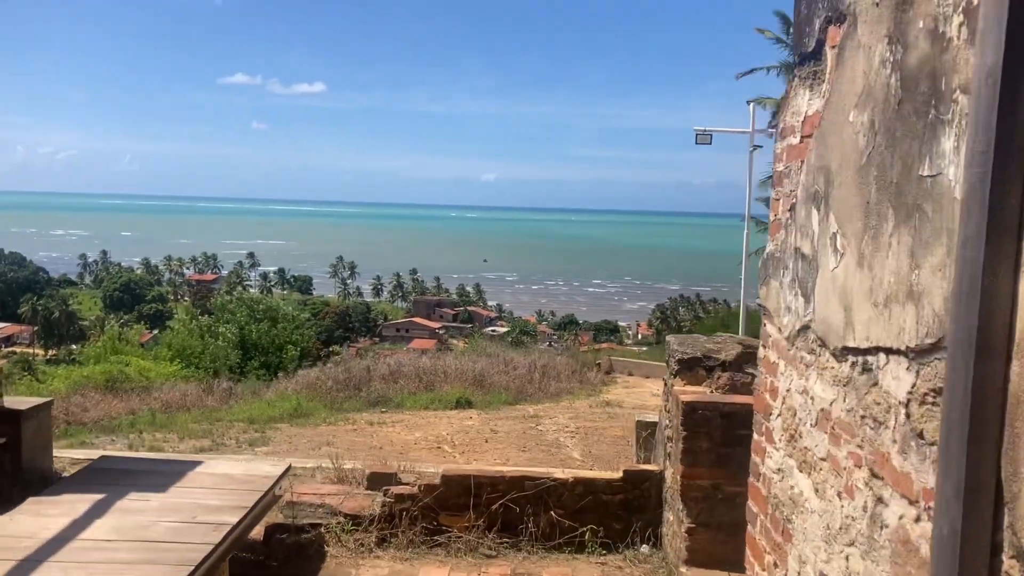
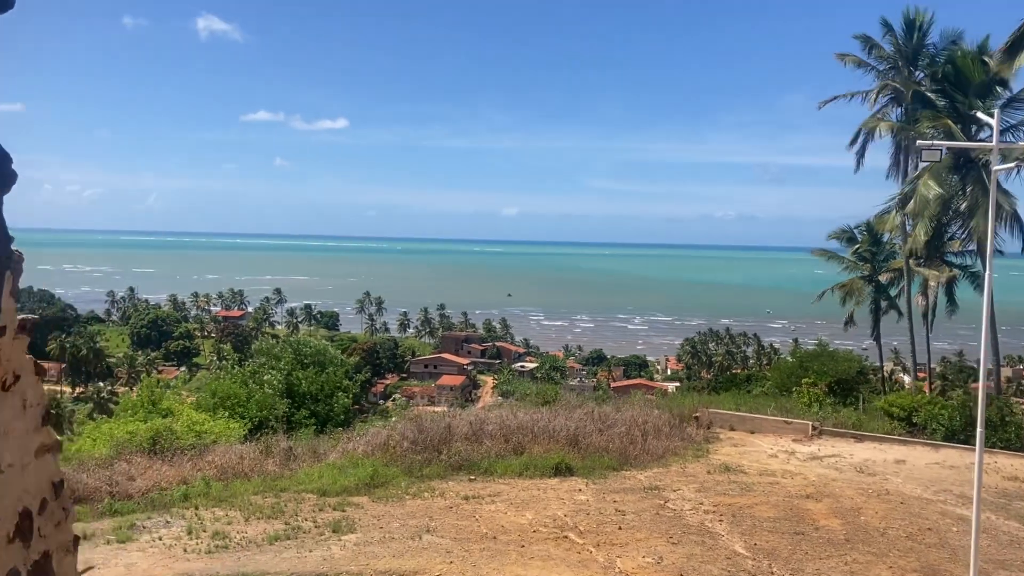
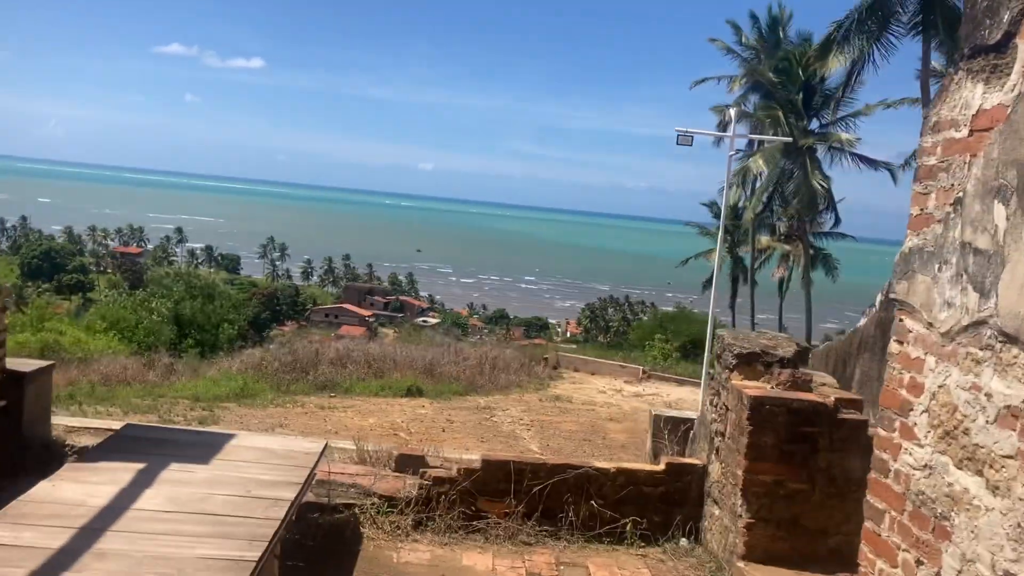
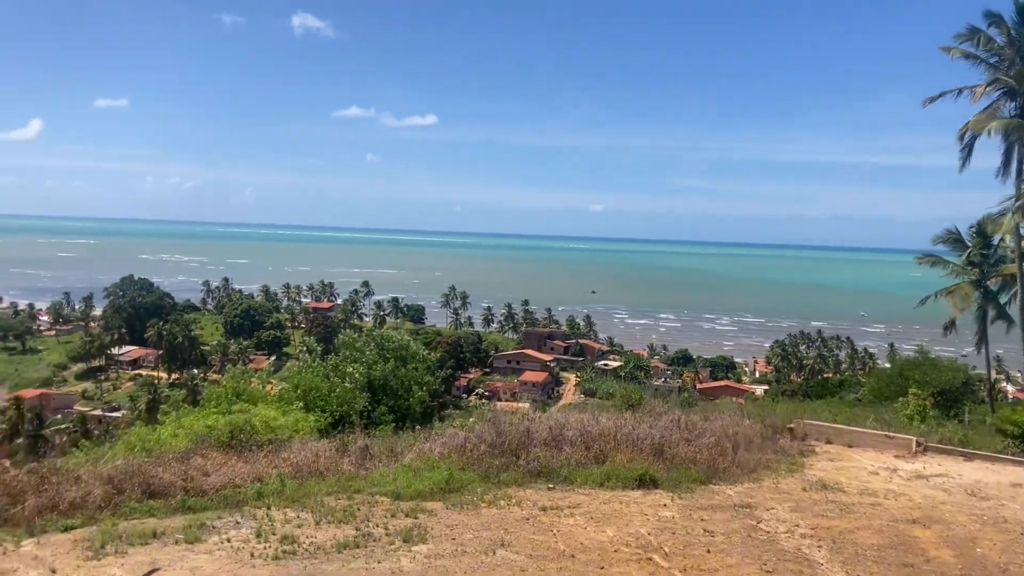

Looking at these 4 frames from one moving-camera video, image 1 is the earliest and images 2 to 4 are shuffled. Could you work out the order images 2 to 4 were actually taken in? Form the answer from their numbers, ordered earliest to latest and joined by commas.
3, 2, 4
